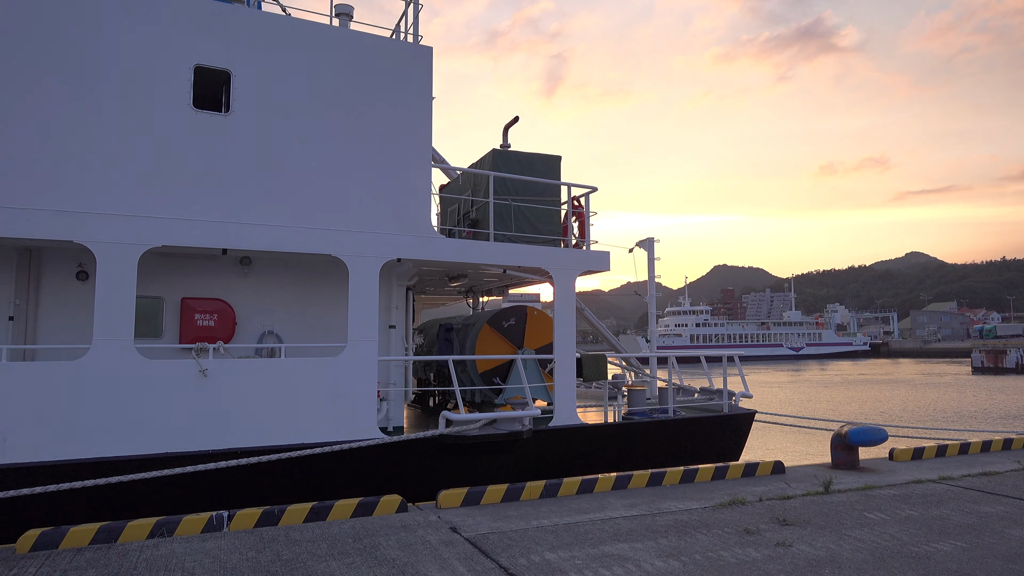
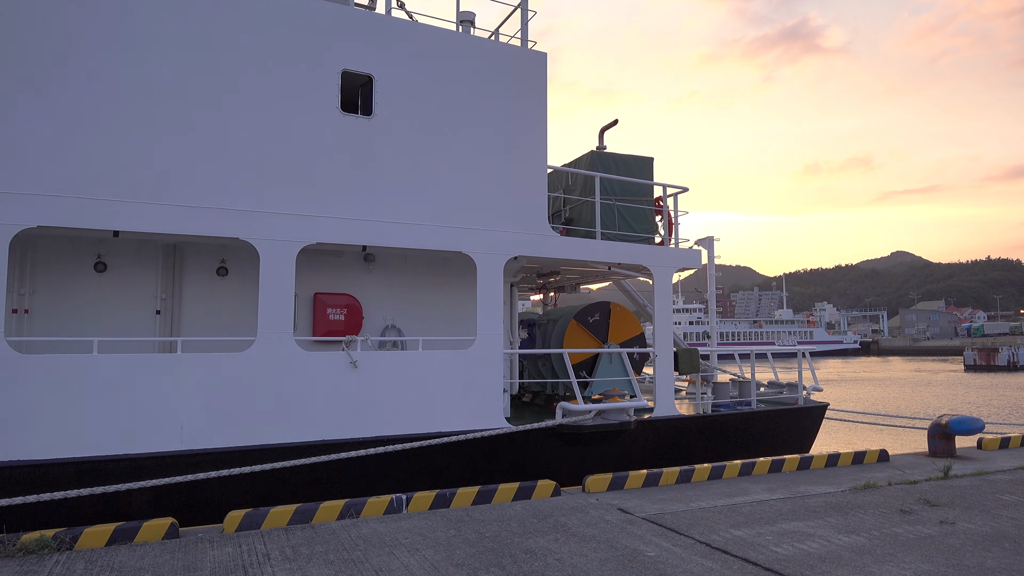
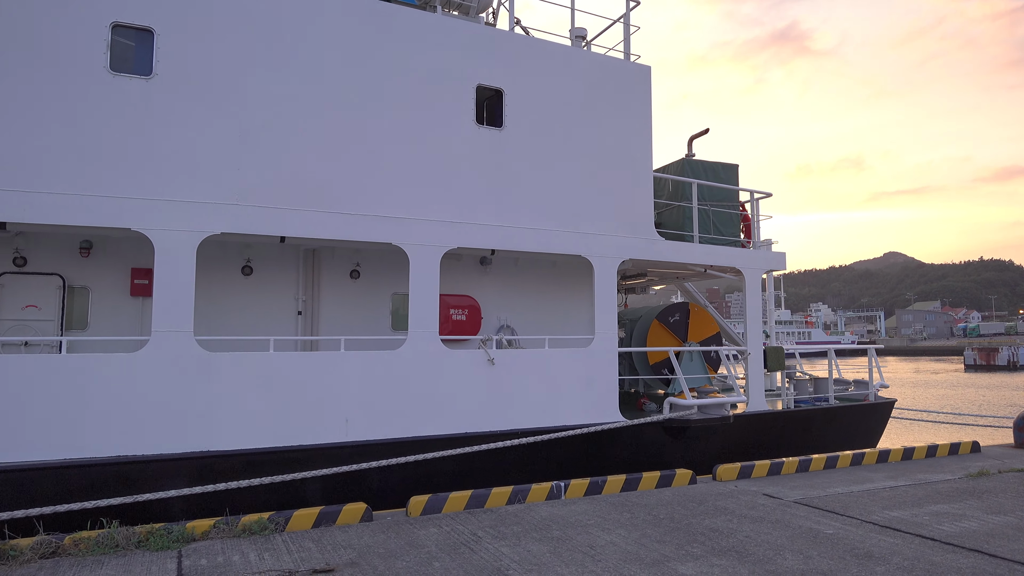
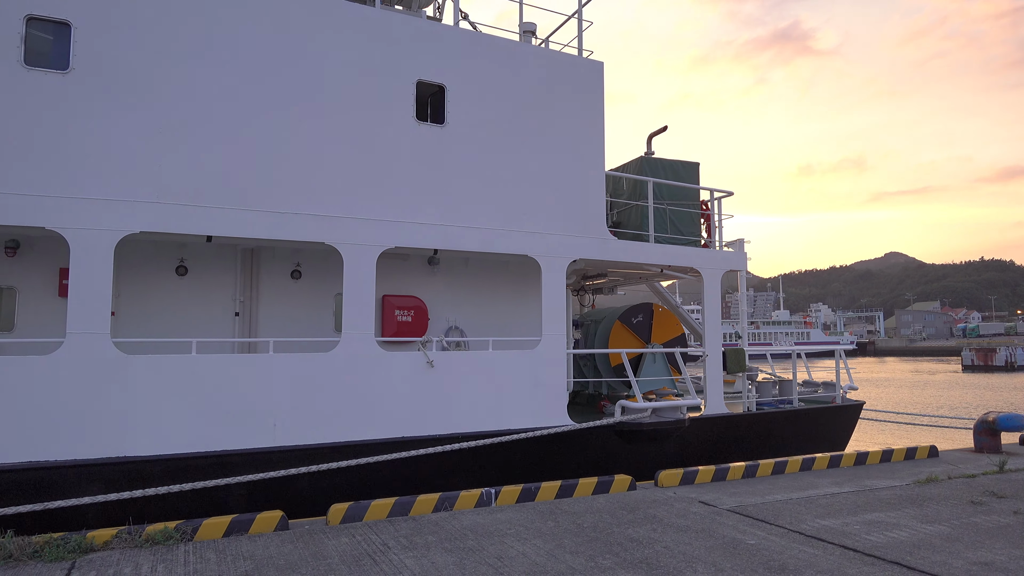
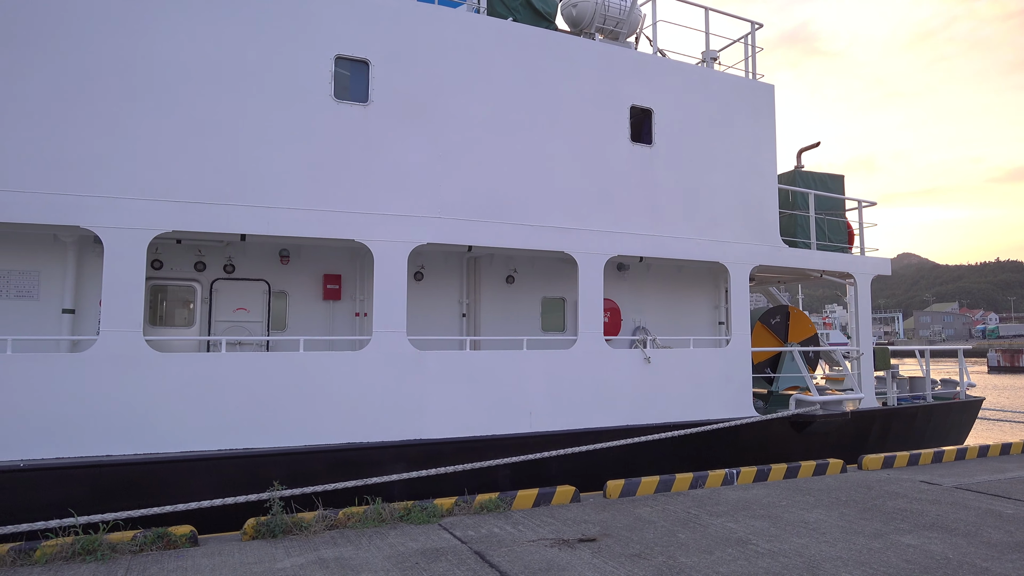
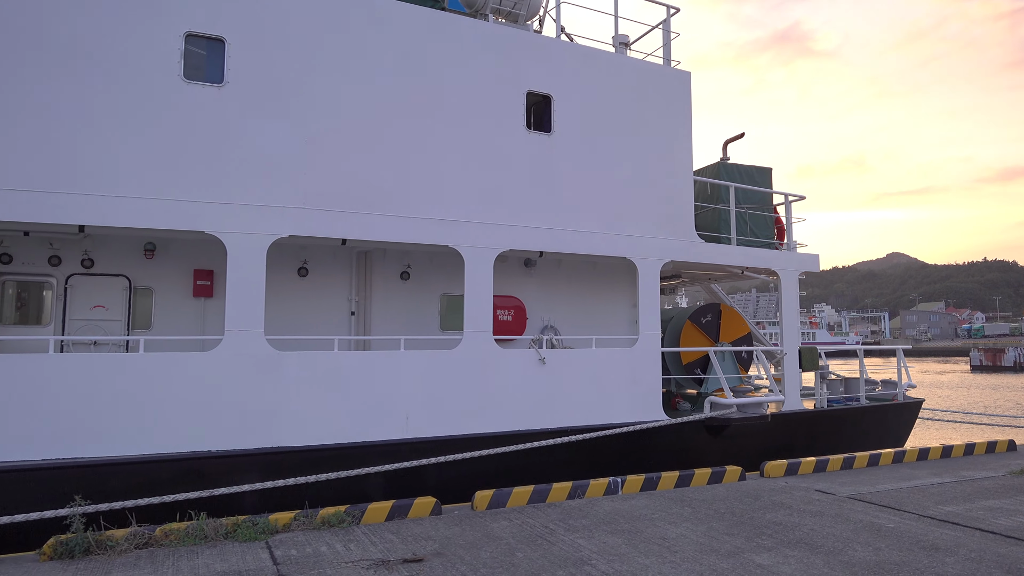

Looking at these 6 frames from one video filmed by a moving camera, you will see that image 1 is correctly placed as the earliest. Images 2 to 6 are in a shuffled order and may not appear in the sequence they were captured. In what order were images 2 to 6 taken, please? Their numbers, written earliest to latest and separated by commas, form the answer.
2, 4, 3, 6, 5
